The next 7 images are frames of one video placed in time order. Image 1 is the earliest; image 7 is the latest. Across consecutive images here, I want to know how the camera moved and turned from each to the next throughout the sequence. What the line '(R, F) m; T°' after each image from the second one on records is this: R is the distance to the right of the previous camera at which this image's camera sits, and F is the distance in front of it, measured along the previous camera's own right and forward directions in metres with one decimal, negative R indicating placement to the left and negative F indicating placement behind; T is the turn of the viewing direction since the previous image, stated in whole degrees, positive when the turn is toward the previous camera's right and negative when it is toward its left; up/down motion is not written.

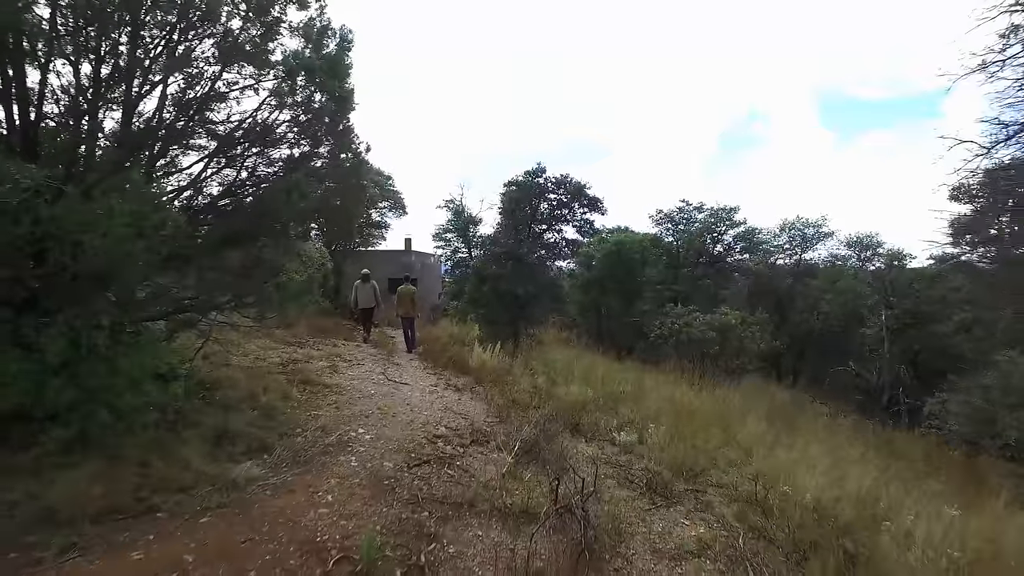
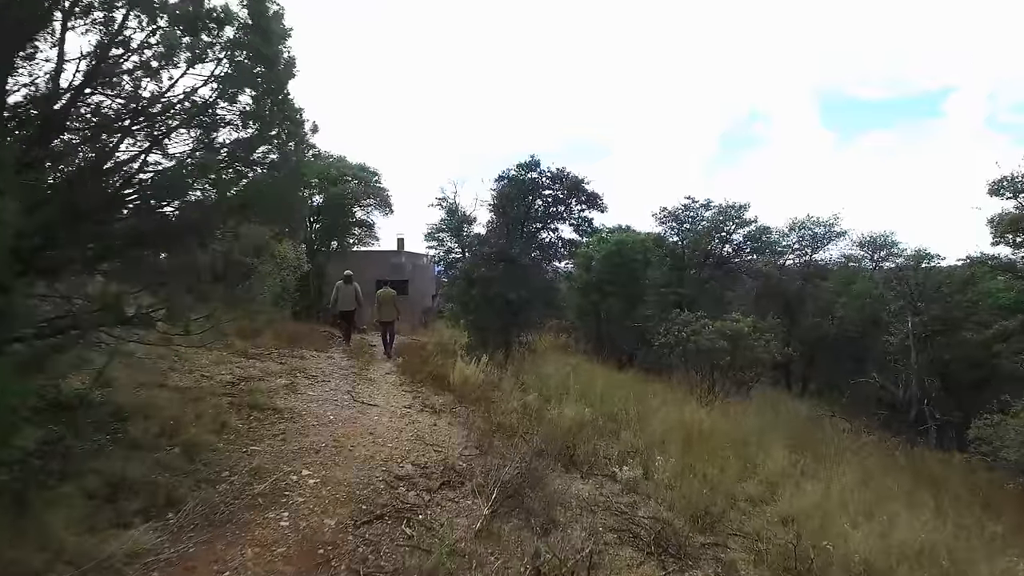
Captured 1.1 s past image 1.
(+0.5, +1.1) m; 0°
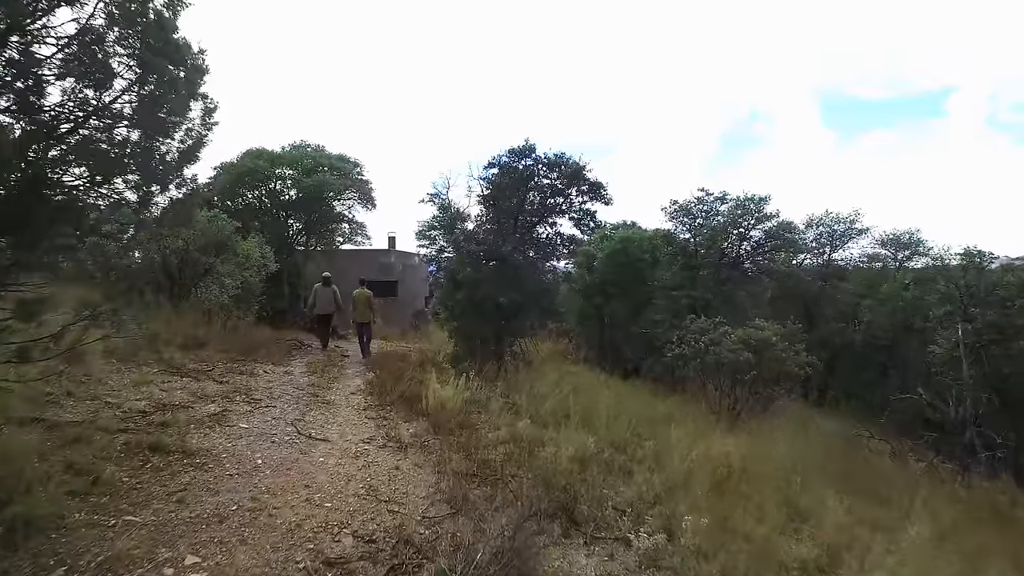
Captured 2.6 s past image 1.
(+0.4, +1.5) m; 0°
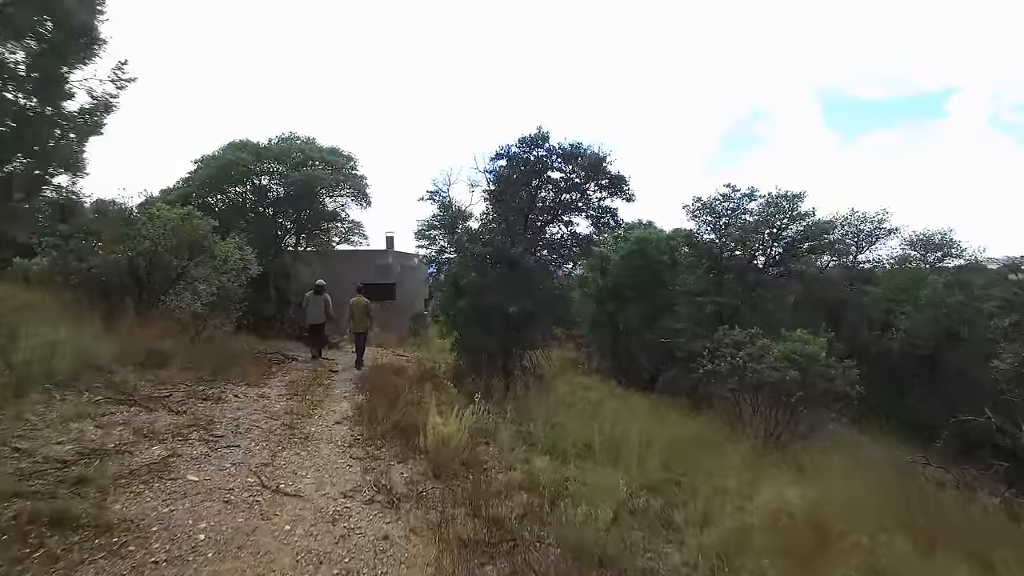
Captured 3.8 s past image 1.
(-0.4, +1.3) m; 0°
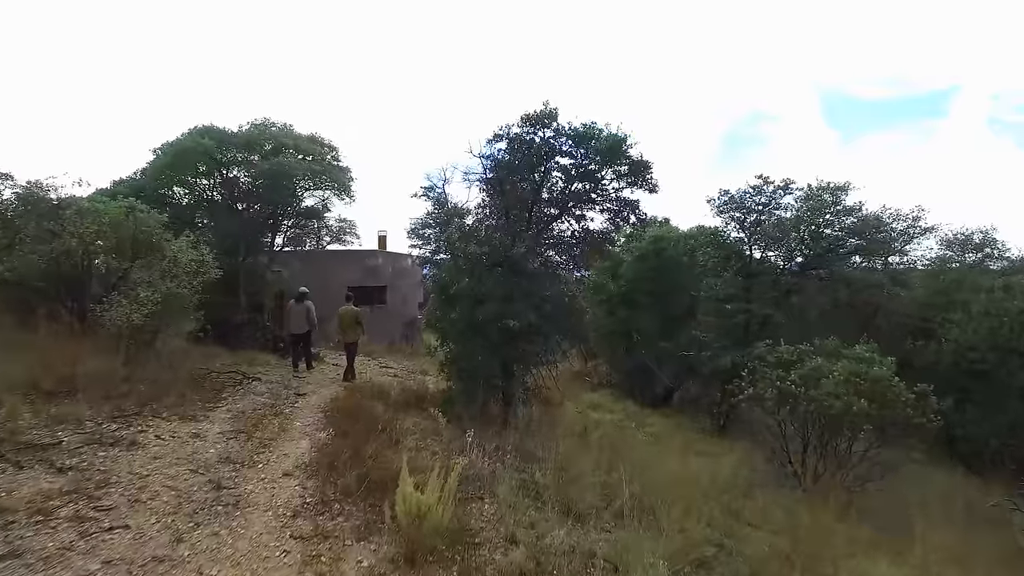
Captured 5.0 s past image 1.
(0.0, +1.6) m; 0°
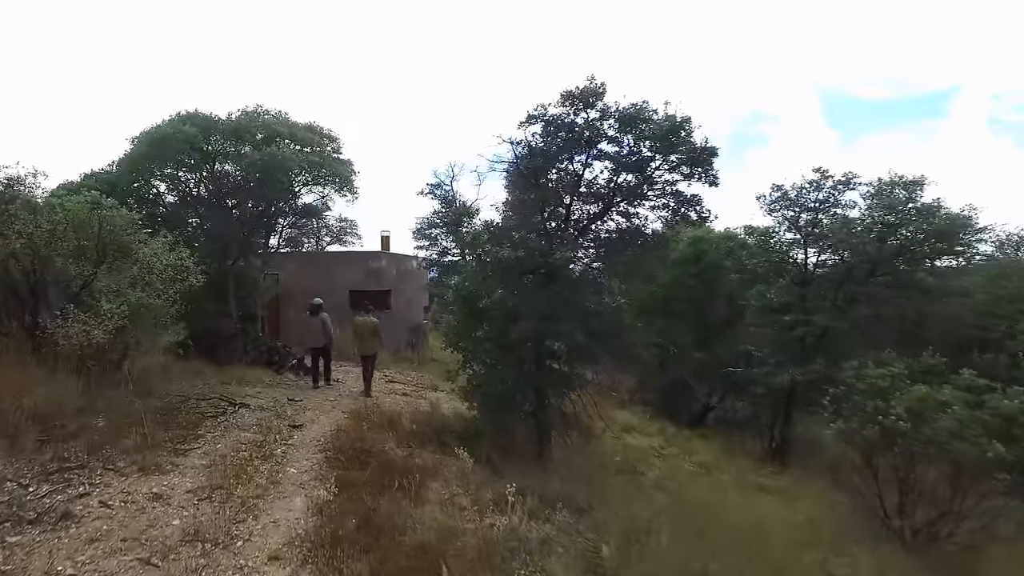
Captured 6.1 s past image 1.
(-1.1, +1.4) m; 0°
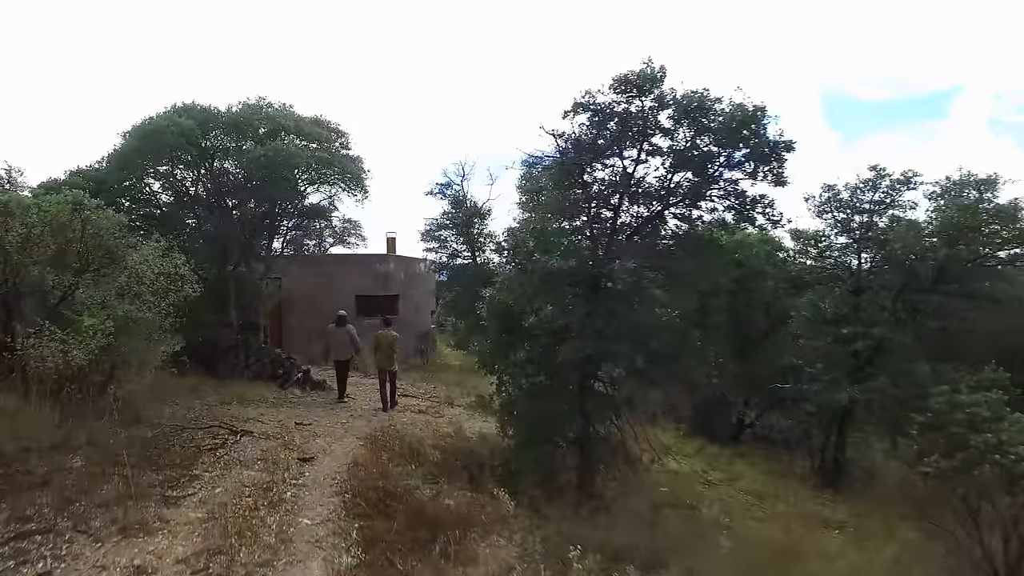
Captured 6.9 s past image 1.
(-1.1, +0.9) m; 0°
